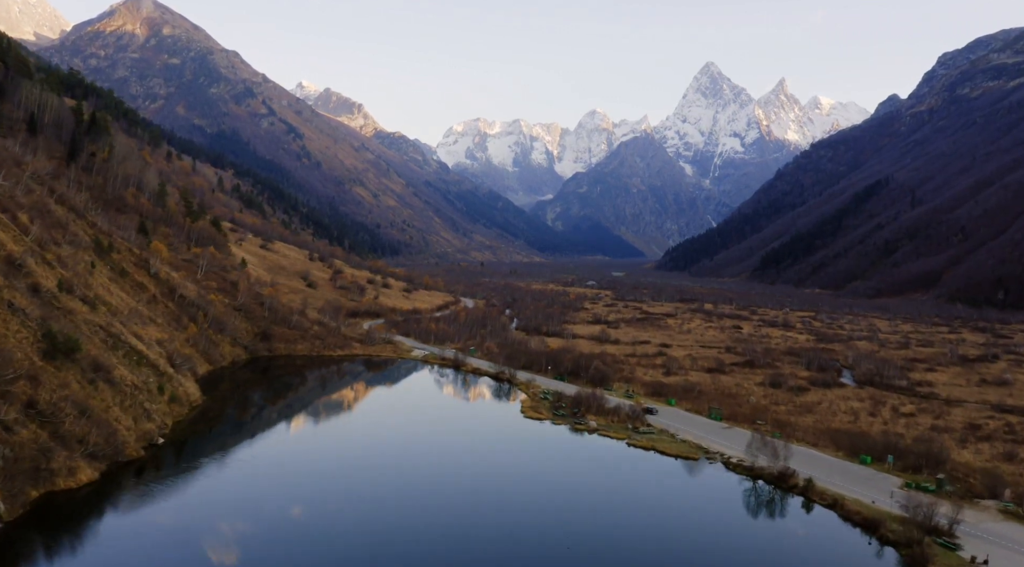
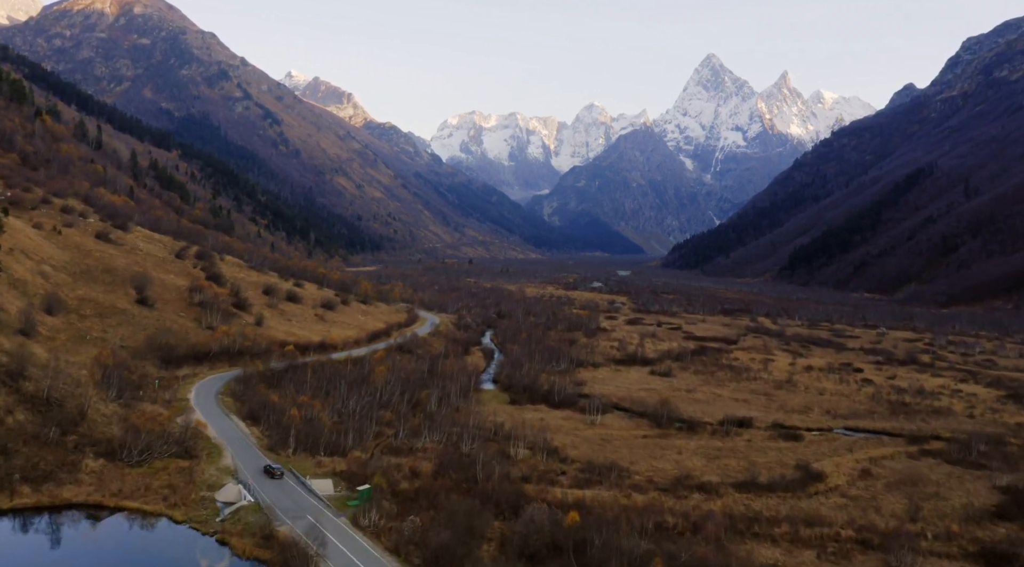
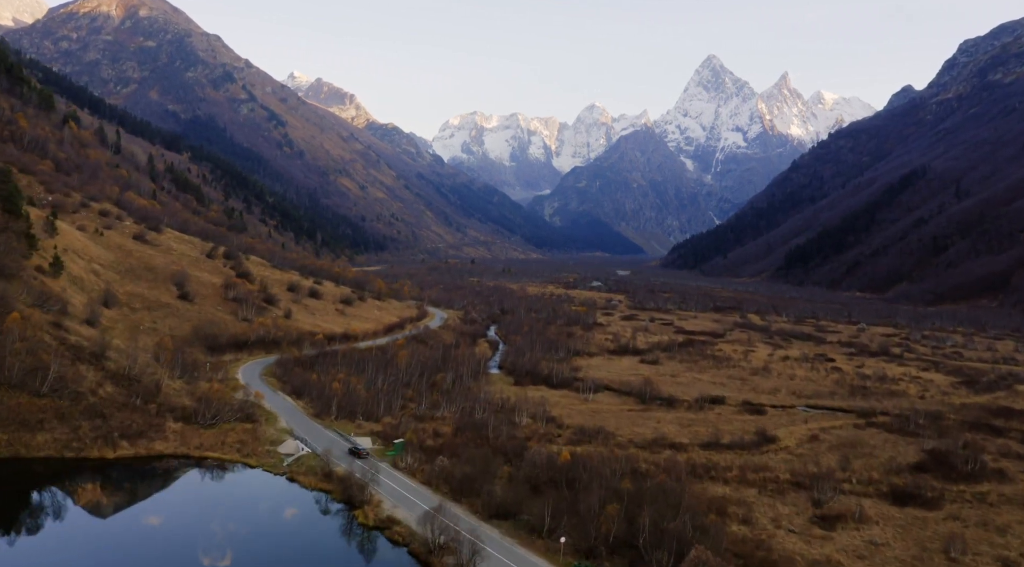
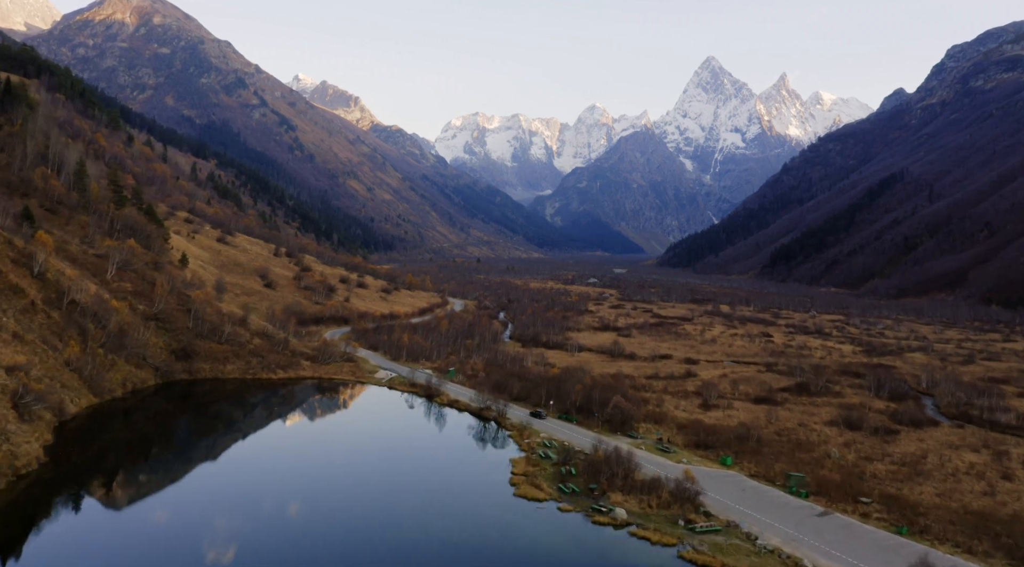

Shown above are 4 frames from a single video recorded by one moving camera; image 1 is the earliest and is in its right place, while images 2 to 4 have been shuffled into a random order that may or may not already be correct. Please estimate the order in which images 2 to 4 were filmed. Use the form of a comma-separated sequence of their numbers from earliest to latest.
4, 3, 2
